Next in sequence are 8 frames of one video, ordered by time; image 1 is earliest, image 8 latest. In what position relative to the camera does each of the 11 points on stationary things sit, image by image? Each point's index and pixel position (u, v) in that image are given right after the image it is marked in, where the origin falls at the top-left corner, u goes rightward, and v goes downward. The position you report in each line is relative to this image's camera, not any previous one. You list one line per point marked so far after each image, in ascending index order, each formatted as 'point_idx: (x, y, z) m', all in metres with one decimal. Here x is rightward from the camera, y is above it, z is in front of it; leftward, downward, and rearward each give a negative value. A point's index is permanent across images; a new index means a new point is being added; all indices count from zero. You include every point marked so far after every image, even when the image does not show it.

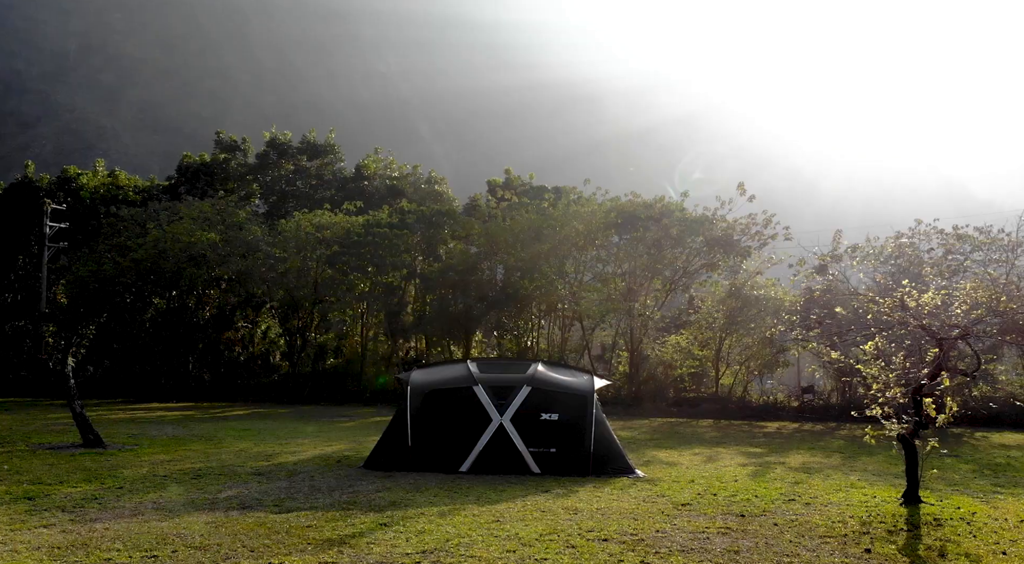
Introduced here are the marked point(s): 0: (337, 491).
0: (-2.2, -2.6, +11.0) m
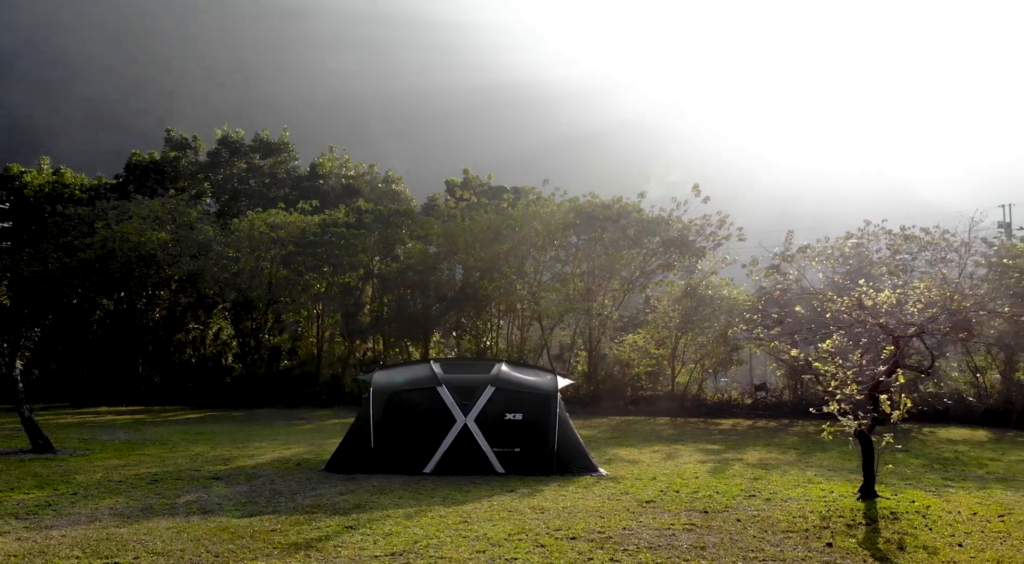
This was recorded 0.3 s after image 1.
0: (-2.6, -2.6, +10.9) m
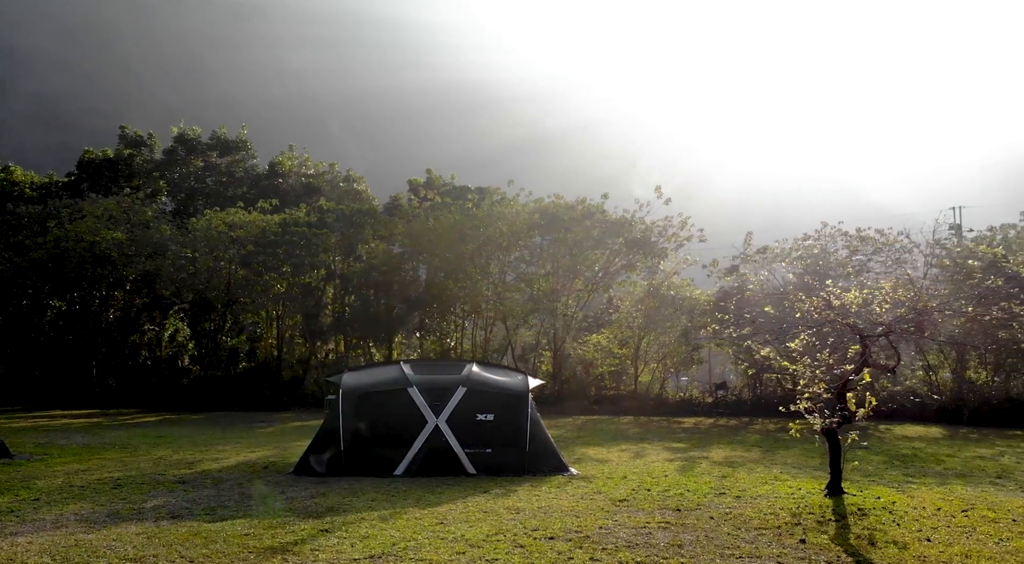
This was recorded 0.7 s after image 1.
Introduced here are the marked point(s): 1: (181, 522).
0: (-3.0, -2.6, +10.8) m
1: (-3.4, -2.5, +9.2) m
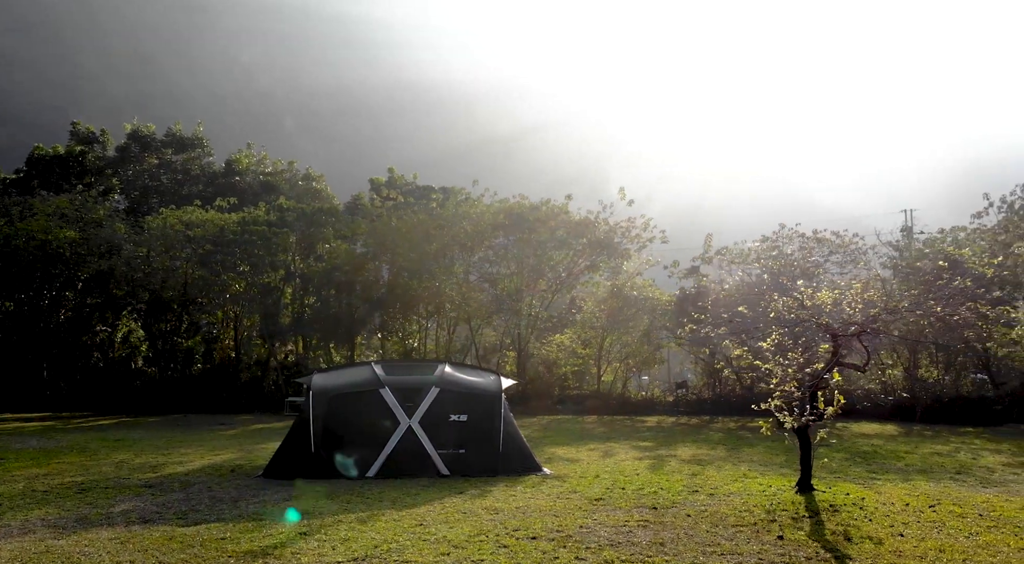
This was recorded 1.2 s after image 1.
0: (-3.3, -2.6, +10.6) m
1: (-3.6, -2.5, +9.0) m
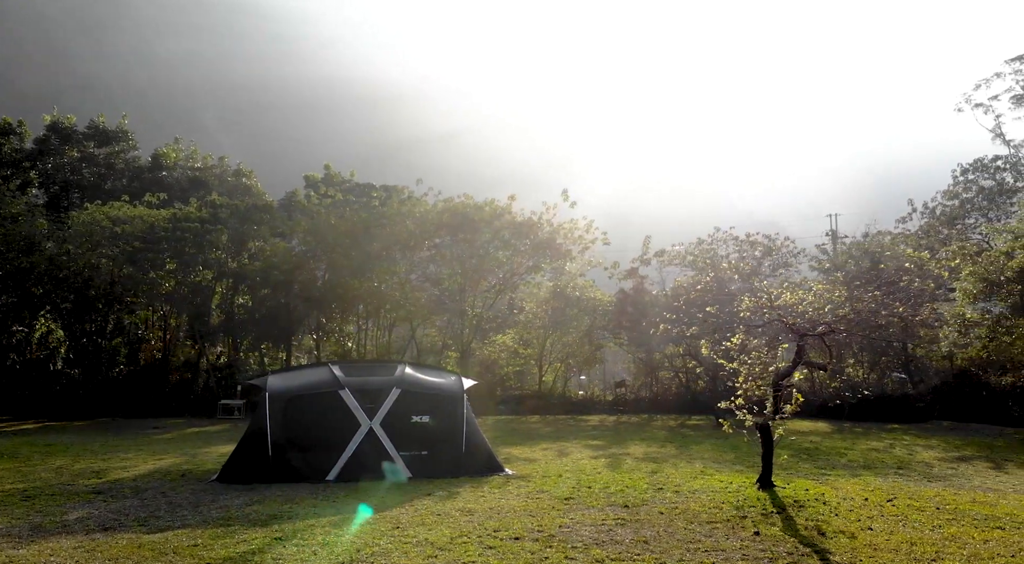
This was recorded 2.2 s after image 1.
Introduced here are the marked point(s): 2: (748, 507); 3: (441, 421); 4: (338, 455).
0: (-3.6, -2.6, +10.3) m
1: (-3.9, -2.5, +8.7) m
2: (+2.6, -2.5, +9.7) m
3: (-1.0, -2.0, +12.7) m
4: (-2.4, -2.4, +12.3) m
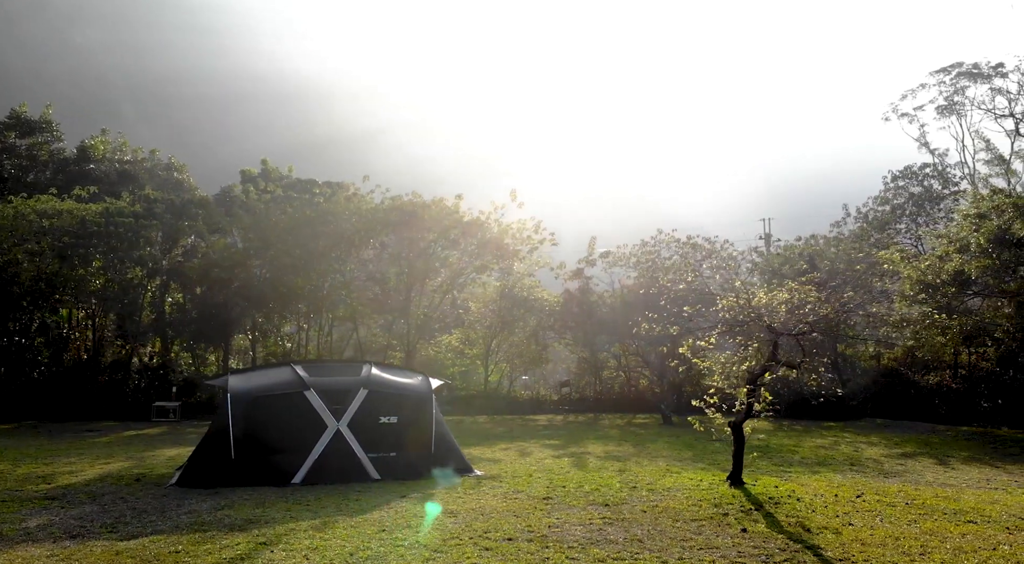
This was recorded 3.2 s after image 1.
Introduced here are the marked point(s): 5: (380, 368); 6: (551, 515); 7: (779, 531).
0: (-3.9, -2.6, +10.0) m
1: (-4.0, -2.4, +8.3) m
2: (+2.4, -2.5, +9.8) m
3: (-1.5, -2.0, +12.5) m
4: (-2.8, -2.4, +12.0) m
5: (-2.0, -1.3, +13.5) m
6: (+0.4, -2.4, +9.1) m
7: (+2.5, -2.4, +8.3) m
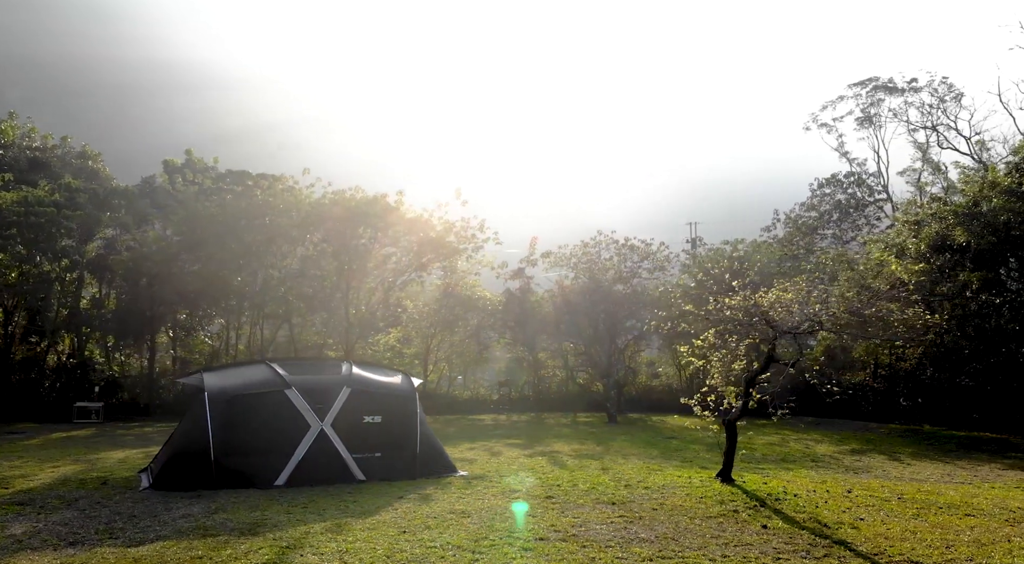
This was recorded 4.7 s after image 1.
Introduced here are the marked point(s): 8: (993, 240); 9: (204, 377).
0: (-3.8, -2.5, +9.5) m
1: (-3.7, -2.4, +7.8) m
2: (+2.4, -2.5, +10.0) m
3: (-1.7, -1.9, +12.3) m
4: (-3.0, -2.3, +11.6) m
5: (-2.3, -1.3, +13.2) m
6: (+0.6, -2.4, +9.0) m
7: (+2.7, -2.4, +8.5) m
8: (+10.4, +0.9, +19.0) m
9: (-4.3, -1.3, +12.3) m
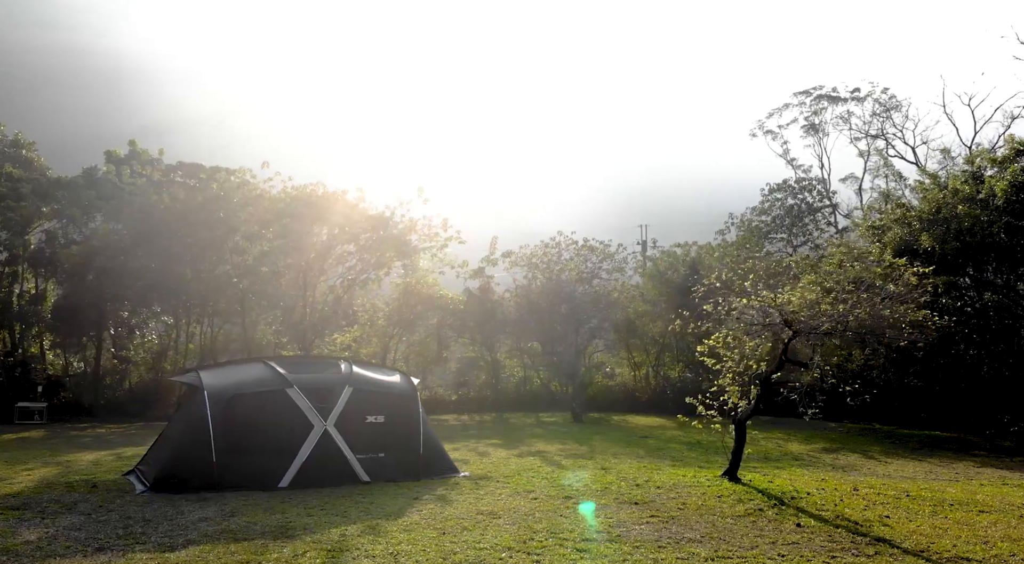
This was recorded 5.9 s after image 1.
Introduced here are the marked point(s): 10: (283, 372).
0: (-3.5, -2.4, +9.1) m
1: (-3.3, -2.3, +7.4) m
2: (+2.7, -2.5, +10.1) m
3: (-1.6, -1.9, +12.1) m
4: (-2.8, -2.3, +11.3) m
5: (-2.3, -1.2, +13.0) m
6: (+0.9, -2.4, +9.0) m
7: (+3.1, -2.4, +8.7) m
8: (+9.9, +0.8, +19.7) m
9: (-4.2, -1.3, +11.9) m
10: (-3.1, -1.2, +12.1) m
